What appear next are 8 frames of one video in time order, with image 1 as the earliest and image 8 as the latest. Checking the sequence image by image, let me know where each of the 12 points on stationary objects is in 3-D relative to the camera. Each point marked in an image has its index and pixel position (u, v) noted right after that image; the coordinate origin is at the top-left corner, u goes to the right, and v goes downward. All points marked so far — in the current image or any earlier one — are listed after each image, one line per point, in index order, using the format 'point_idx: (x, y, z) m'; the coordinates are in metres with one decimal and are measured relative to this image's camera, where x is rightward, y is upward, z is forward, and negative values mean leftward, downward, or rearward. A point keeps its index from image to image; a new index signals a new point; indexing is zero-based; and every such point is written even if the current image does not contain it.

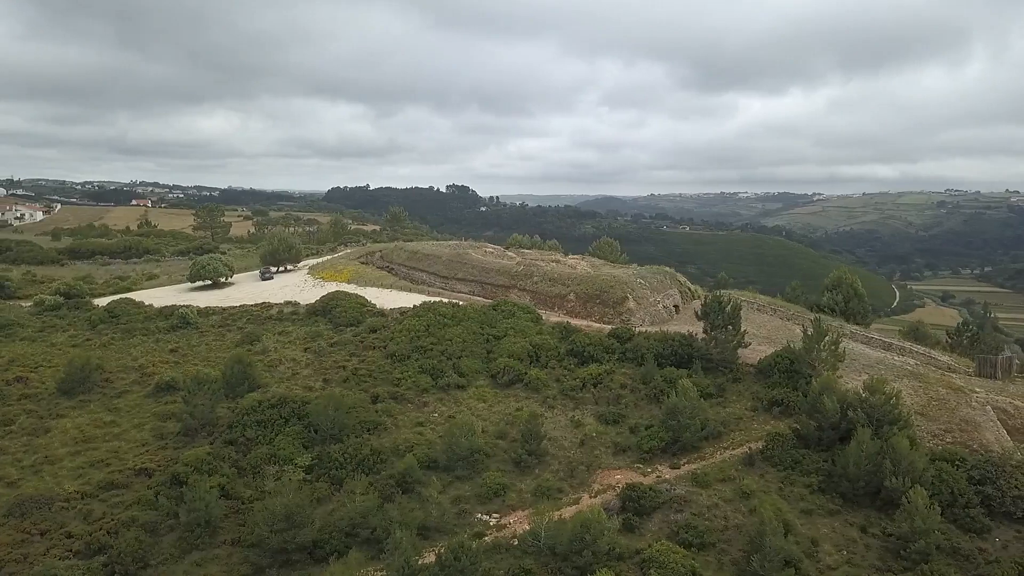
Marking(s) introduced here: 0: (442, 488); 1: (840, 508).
0: (-1.4, -4.0, +15.8) m
1: (+6.0, -4.0, +14.6) m
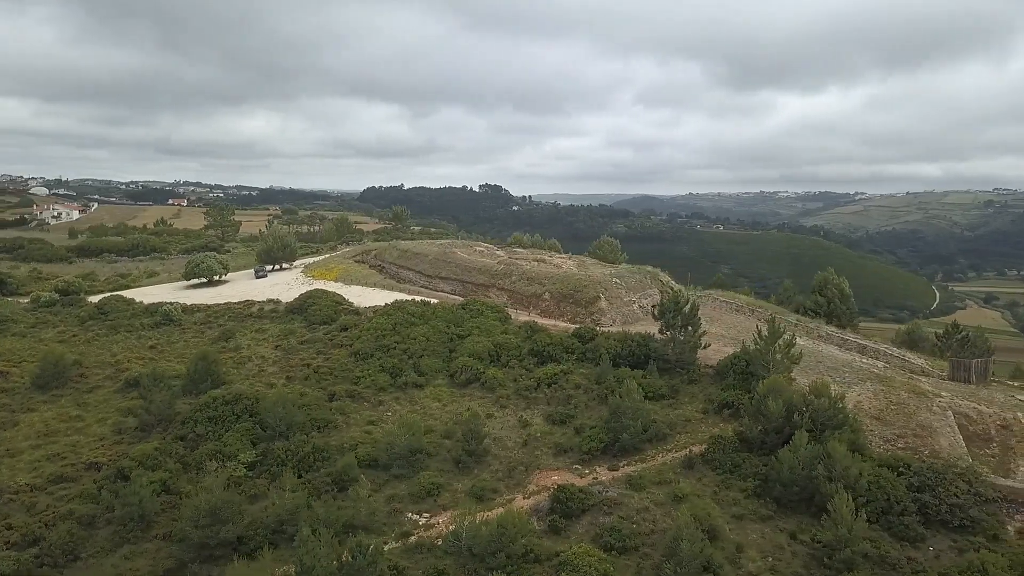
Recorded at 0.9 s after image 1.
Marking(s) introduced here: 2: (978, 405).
0: (-2.7, -4.0, +15.8) m
1: (+4.6, -4.0, +14.2) m
2: (+10.6, -2.6, +18.2) m
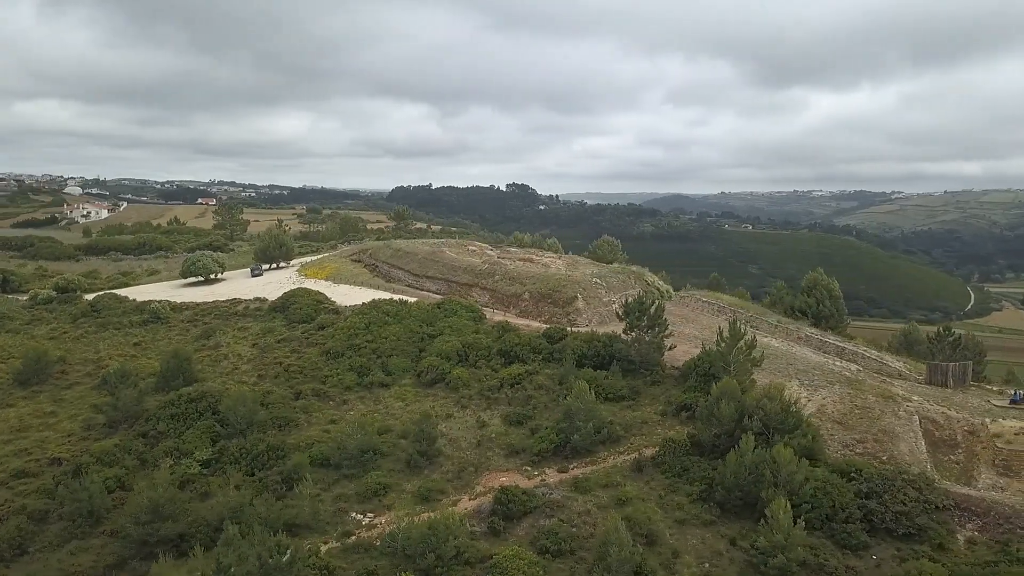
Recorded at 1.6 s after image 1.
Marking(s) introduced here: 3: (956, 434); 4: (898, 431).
0: (-3.7, -3.9, +15.8) m
1: (+3.6, -4.0, +14.0) m
2: (+9.7, -2.7, +17.7) m
3: (+9.2, -3.0, +16.7) m
4: (+7.9, -2.9, +16.3) m
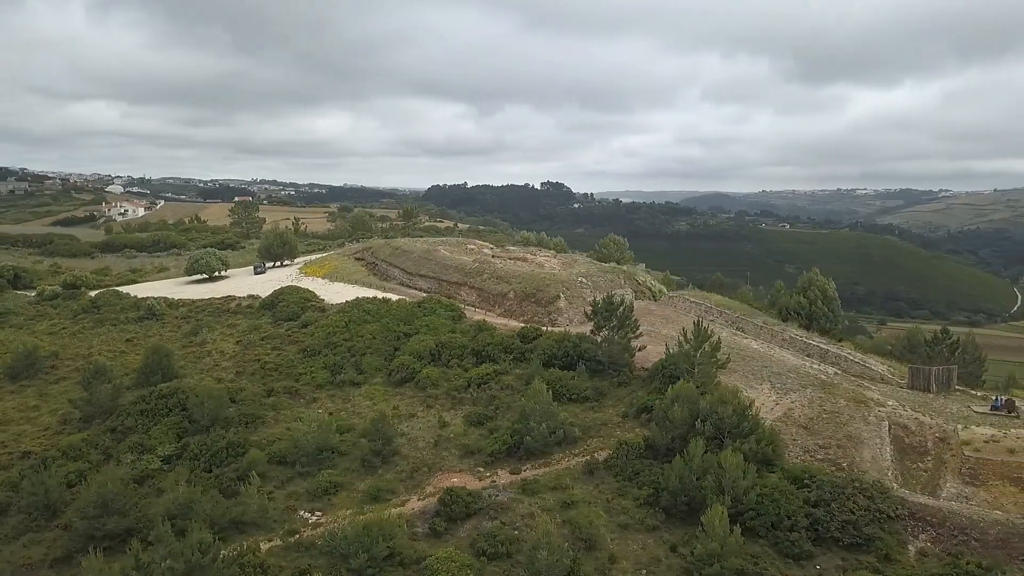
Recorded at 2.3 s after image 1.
0: (-4.6, -3.9, +15.9) m
1: (+2.5, -4.0, +13.7) m
2: (+8.8, -2.7, +17.1) m
3: (+8.3, -3.1, +16.1) m
4: (+6.9, -3.0, +15.8) m
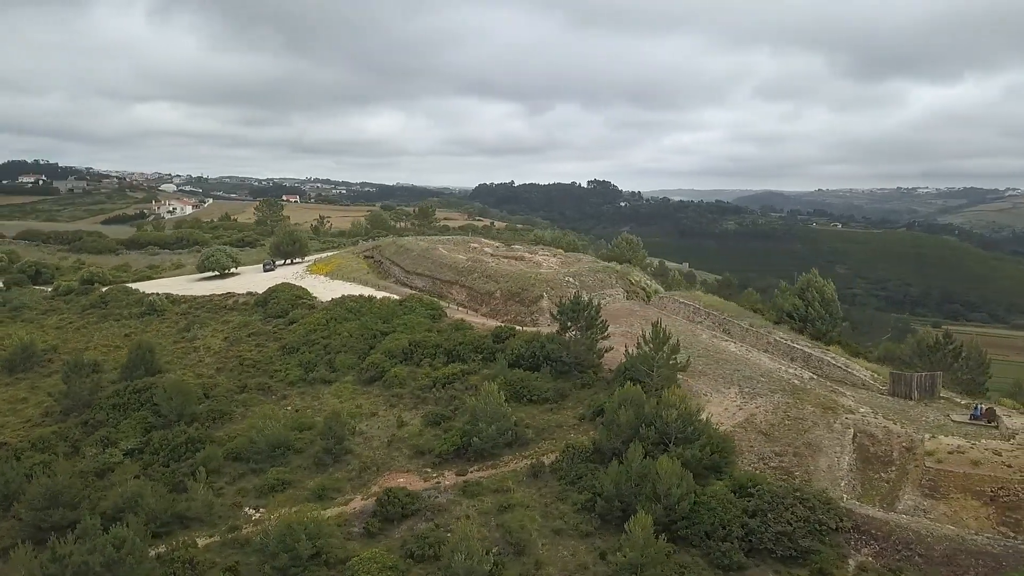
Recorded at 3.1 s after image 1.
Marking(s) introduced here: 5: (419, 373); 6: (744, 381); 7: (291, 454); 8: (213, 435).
0: (-5.6, -3.8, +16.0) m
1: (+1.4, -4.0, +13.3) m
2: (+7.8, -2.8, +16.4) m
3: (+7.3, -3.1, +15.4) m
4: (+5.9, -3.0, +15.2) m
5: (-2.3, -2.1, +19.7) m
6: (+5.2, -2.1, +18.0) m
7: (-4.6, -3.5, +16.7) m
8: (-6.6, -3.2, +17.7) m
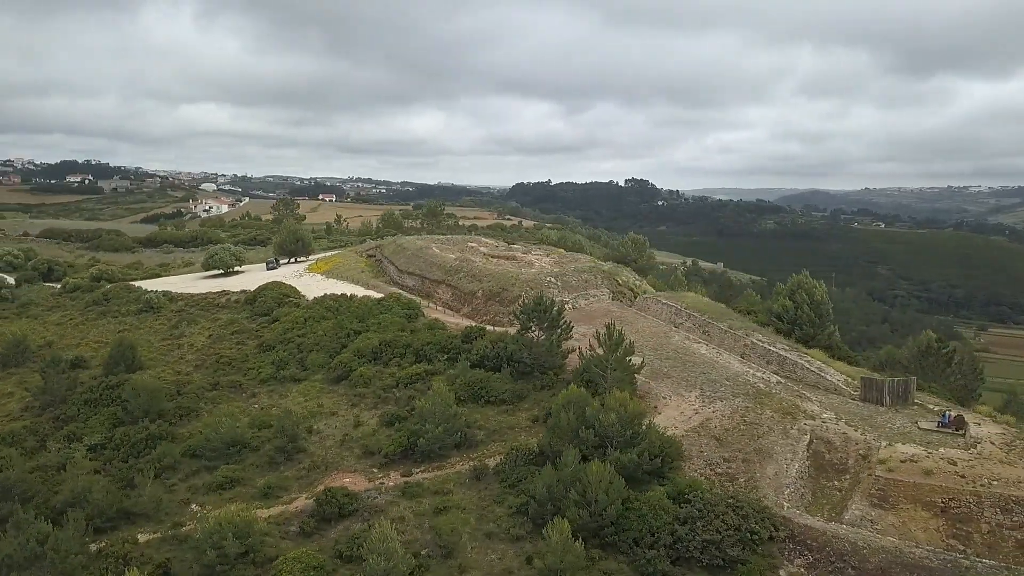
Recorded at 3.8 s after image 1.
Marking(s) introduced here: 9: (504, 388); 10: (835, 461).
0: (-6.6, -3.8, +16.1) m
1: (+0.2, -4.1, +13.2) m
2: (+6.8, -2.8, +15.9) m
3: (+6.3, -3.2, +15.0) m
4: (+4.9, -3.0, +14.8) m
5: (-3.1, -2.1, +19.7) m
6: (+4.3, -2.1, +17.6) m
7: (-5.6, -3.4, +16.8) m
8: (-7.5, -3.2, +17.9) m
9: (-0.2, -2.2, +17.7) m
10: (+6.0, -3.2, +15.0) m
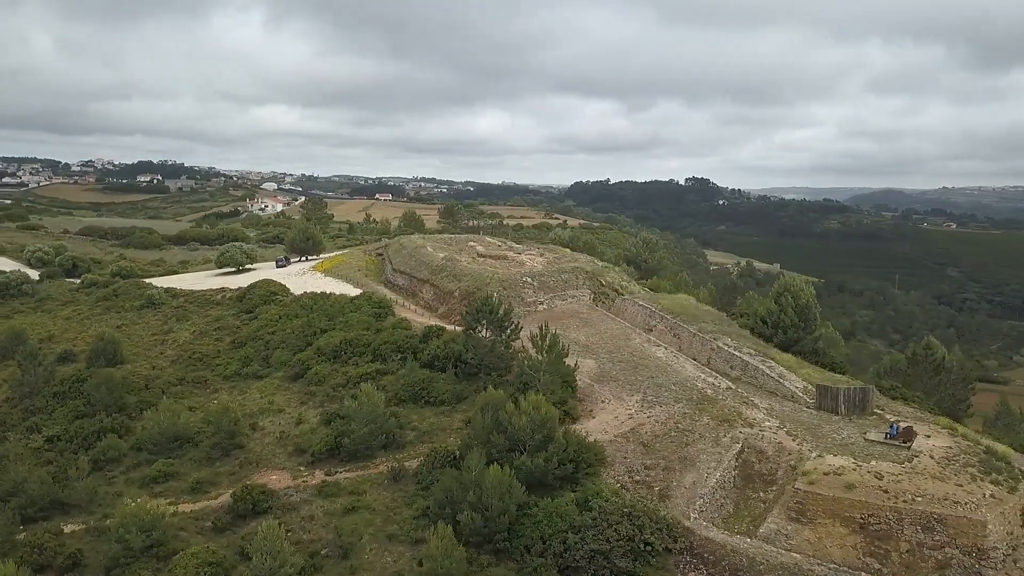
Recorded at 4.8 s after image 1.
0: (-8.0, -3.8, +16.5) m
1: (-1.4, -4.1, +13.0) m
2: (+5.4, -2.9, +15.3) m
3: (+4.8, -3.2, +14.4) m
4: (+3.3, -3.1, +14.3) m
5: (-4.2, -2.0, +19.8) m
6: (+3.0, -2.2, +17.2) m
7: (-6.9, -3.4, +17.1) m
8: (-8.8, -3.1, +18.3) m
9: (-1.4, -2.2, +17.6) m
10: (+4.5, -3.3, +14.4) m
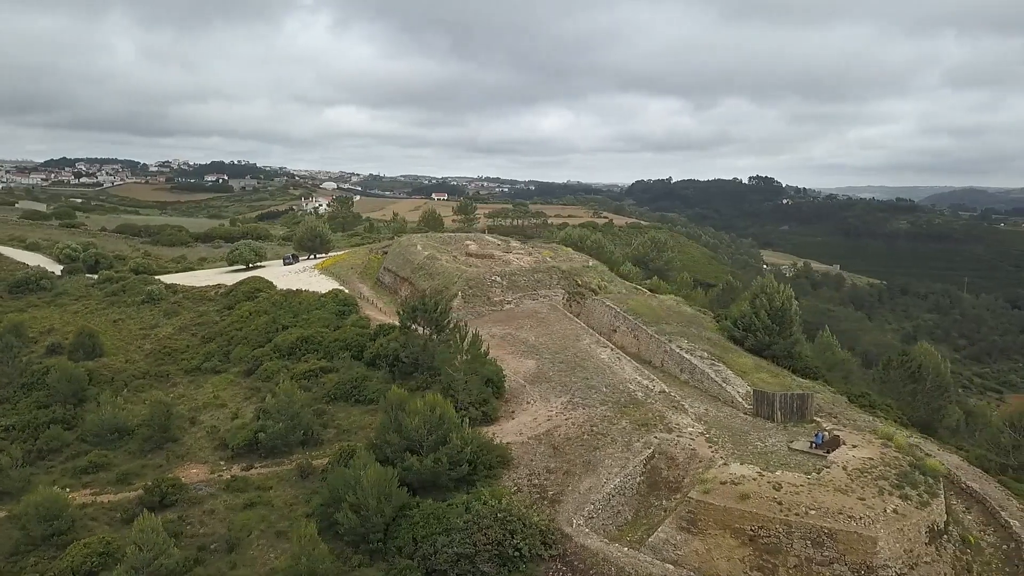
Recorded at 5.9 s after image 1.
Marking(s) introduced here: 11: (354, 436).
0: (-9.6, -3.7, +17.0) m
1: (-3.3, -4.0, +13.0) m
2: (+3.7, -2.9, +14.7) m
3: (+3.0, -3.2, +13.9) m
4: (+1.6, -3.1, +14.0) m
5: (-5.5, -2.0, +20.0) m
6: (+1.5, -2.2, +16.8) m
7: (-8.4, -3.3, +17.6) m
8: (-10.2, -3.0, +18.9) m
9: (-2.9, -2.2, +17.6) m
10: (+2.8, -3.3, +13.9) m
11: (-3.0, -2.9, +15.8) m
